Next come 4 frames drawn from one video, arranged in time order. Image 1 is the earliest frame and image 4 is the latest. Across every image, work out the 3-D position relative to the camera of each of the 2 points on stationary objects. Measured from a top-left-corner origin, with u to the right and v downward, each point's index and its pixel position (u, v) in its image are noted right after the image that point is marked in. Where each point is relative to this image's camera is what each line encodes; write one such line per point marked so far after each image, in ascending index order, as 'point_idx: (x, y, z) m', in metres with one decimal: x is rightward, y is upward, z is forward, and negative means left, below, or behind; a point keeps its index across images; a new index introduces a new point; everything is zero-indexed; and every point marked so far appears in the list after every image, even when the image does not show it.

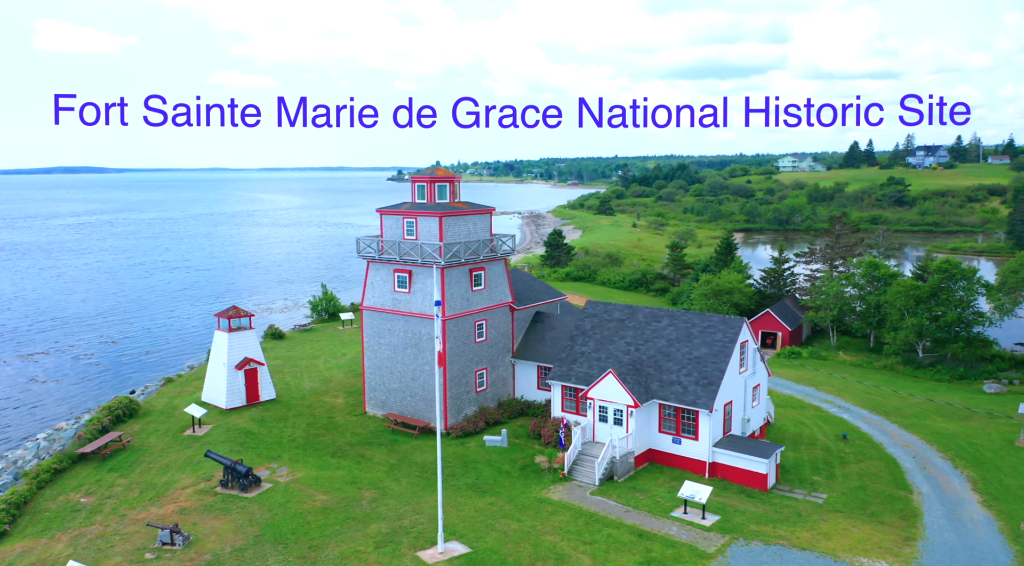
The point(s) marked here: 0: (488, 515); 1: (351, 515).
0: (-0.6, -6.9, +19.5) m
1: (-4.5, -6.7, +18.8) m
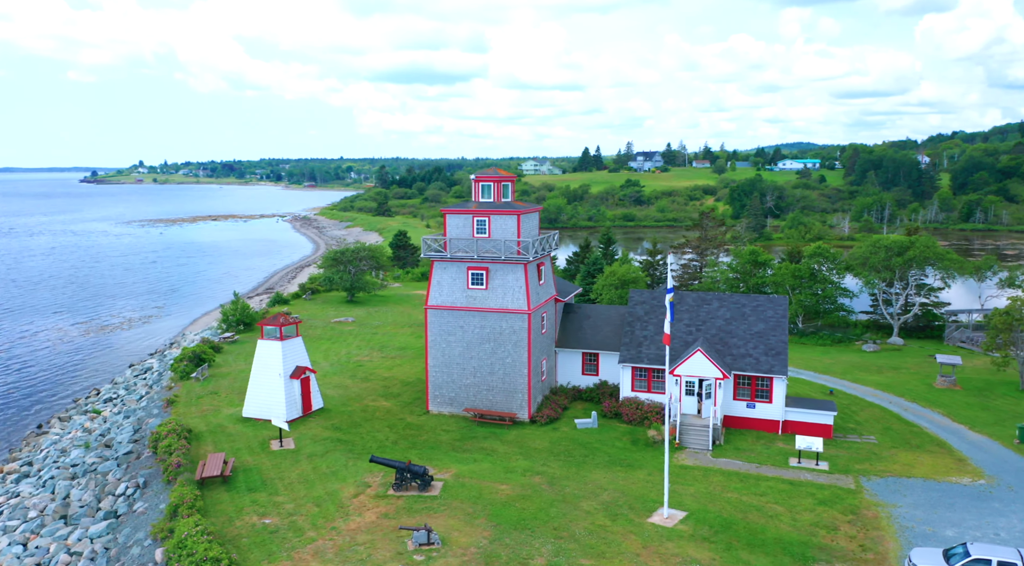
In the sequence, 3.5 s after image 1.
0: (+4.8, -6.5, +21.1) m
1: (+1.2, -6.4, +19.4) m
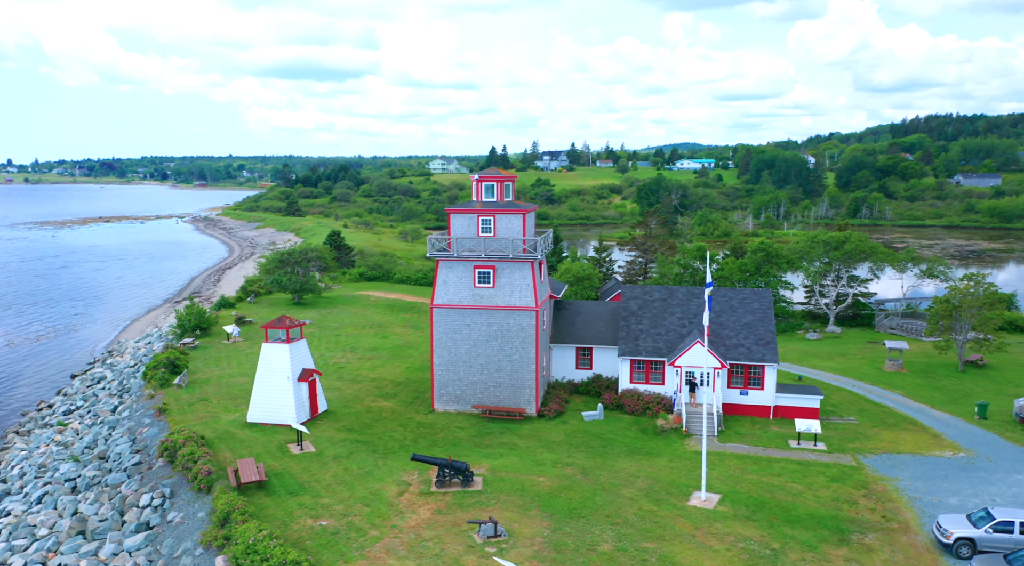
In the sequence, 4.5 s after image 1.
0: (+5.9, -6.3, +22.3) m
1: (+2.5, -6.3, +20.2) m
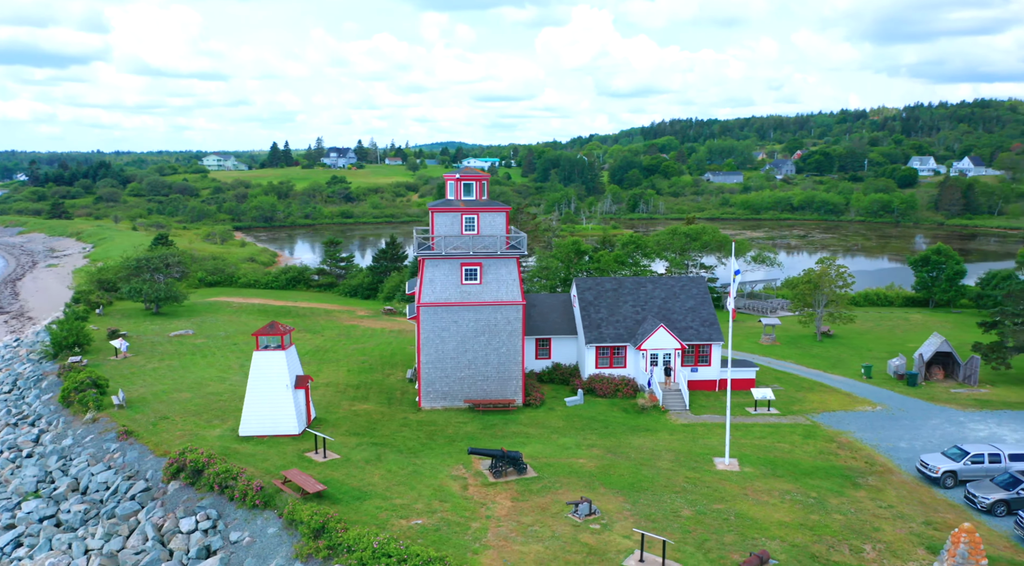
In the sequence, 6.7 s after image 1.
0: (+6.8, -6.0, +25.2) m
1: (+4.1, -6.2, +22.4) m
